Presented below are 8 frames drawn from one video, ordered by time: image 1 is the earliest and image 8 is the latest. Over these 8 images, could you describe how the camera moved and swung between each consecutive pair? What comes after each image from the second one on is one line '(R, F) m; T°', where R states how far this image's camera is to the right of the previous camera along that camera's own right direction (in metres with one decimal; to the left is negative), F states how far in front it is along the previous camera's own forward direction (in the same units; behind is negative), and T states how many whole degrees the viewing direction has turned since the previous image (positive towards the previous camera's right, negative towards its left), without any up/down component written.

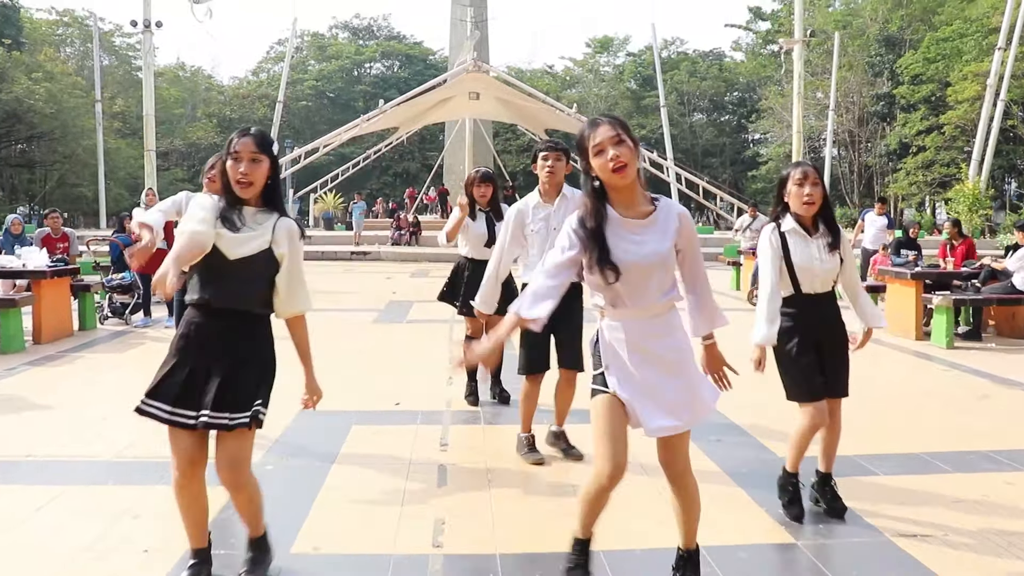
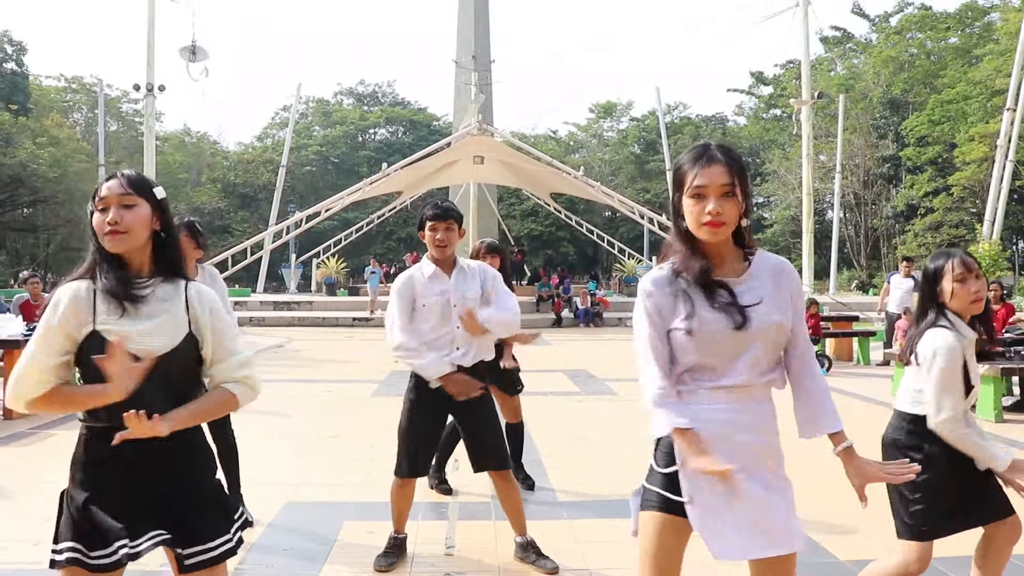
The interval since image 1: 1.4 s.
(0.0, +0.6) m; 0°
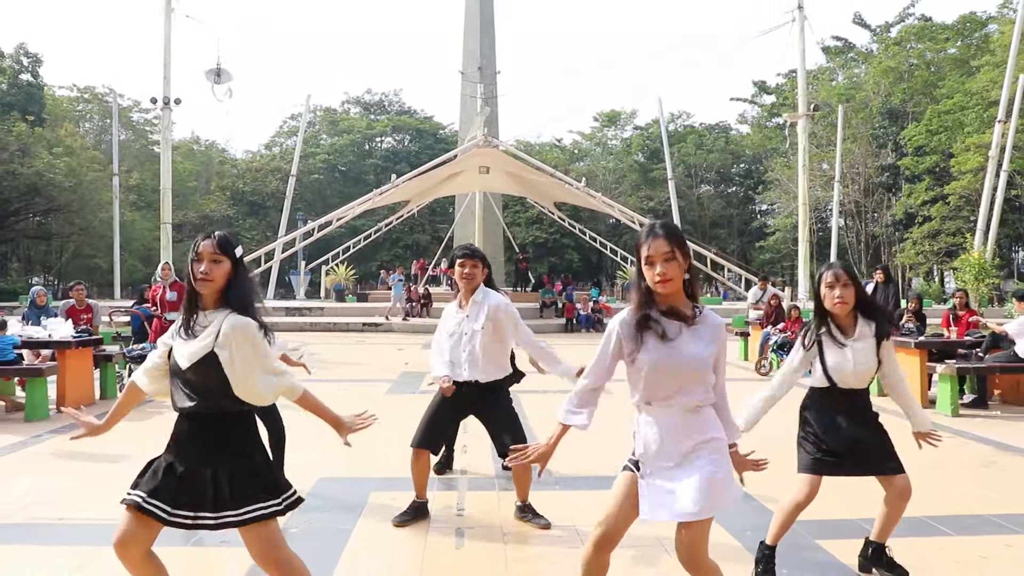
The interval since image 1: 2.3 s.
(0.0, -0.8) m; 0°
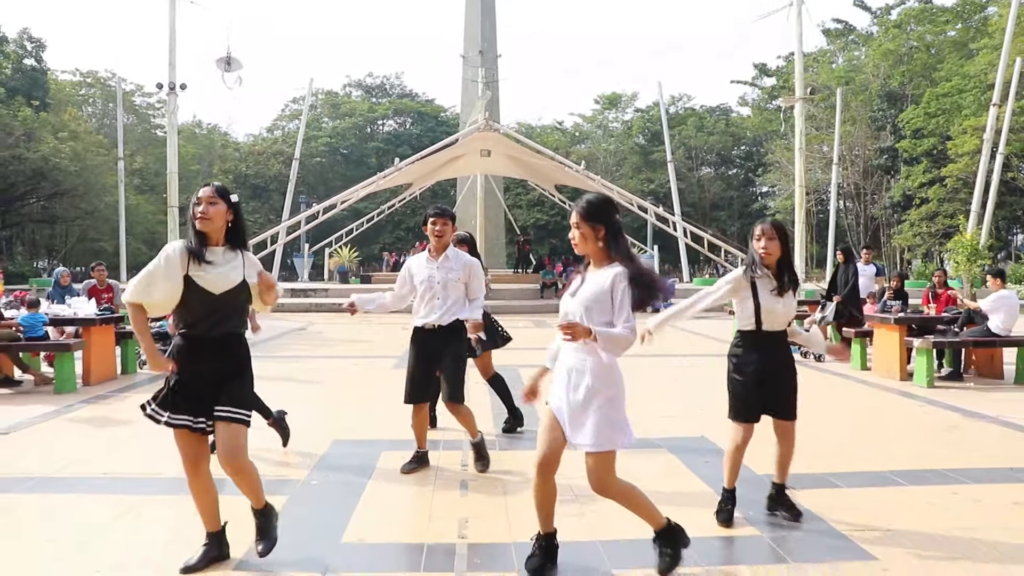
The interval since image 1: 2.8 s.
(0.0, -0.5) m; 0°
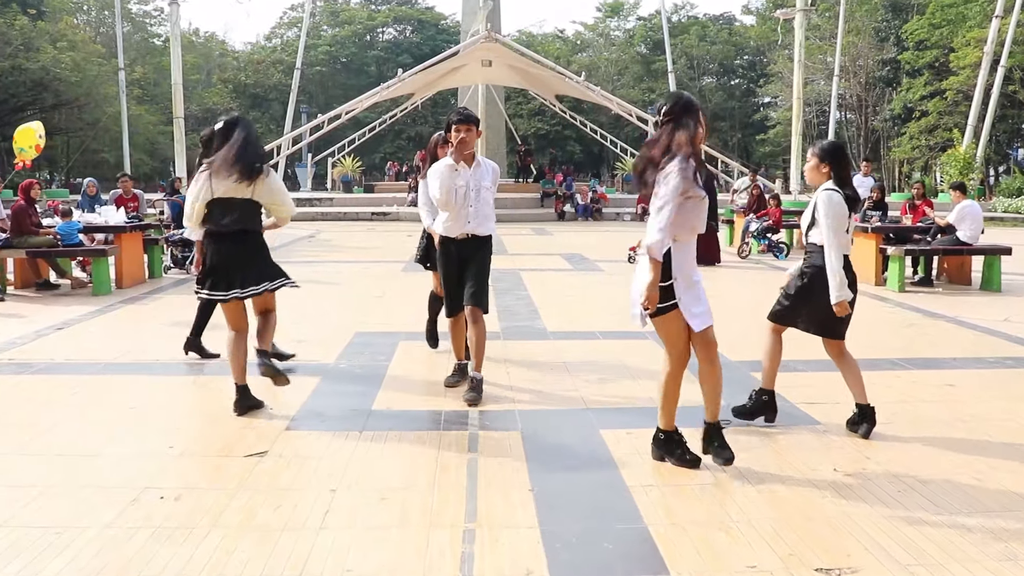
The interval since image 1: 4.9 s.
(0.0, -0.6) m; 0°
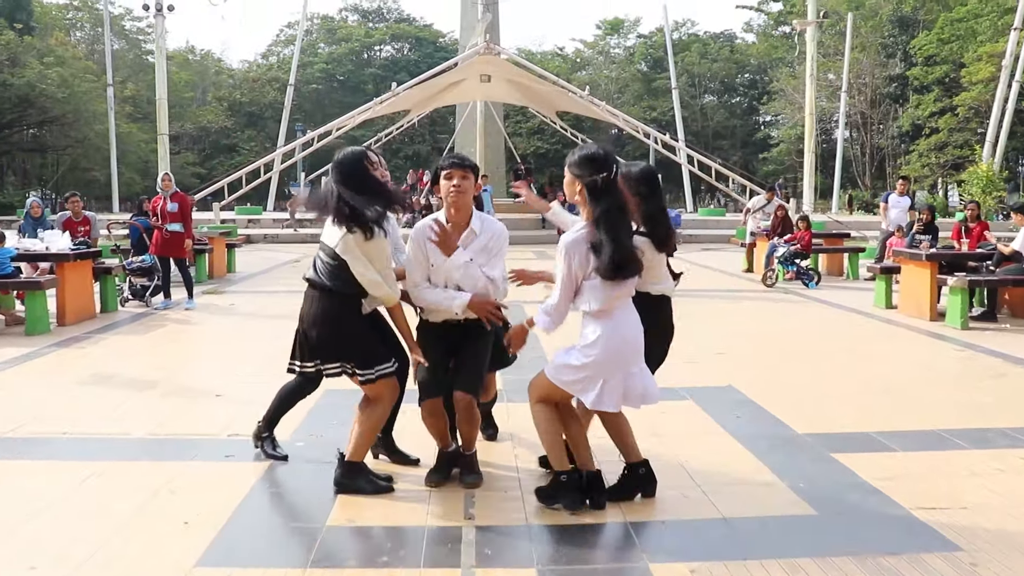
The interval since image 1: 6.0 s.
(0.0, +1.2) m; 0°
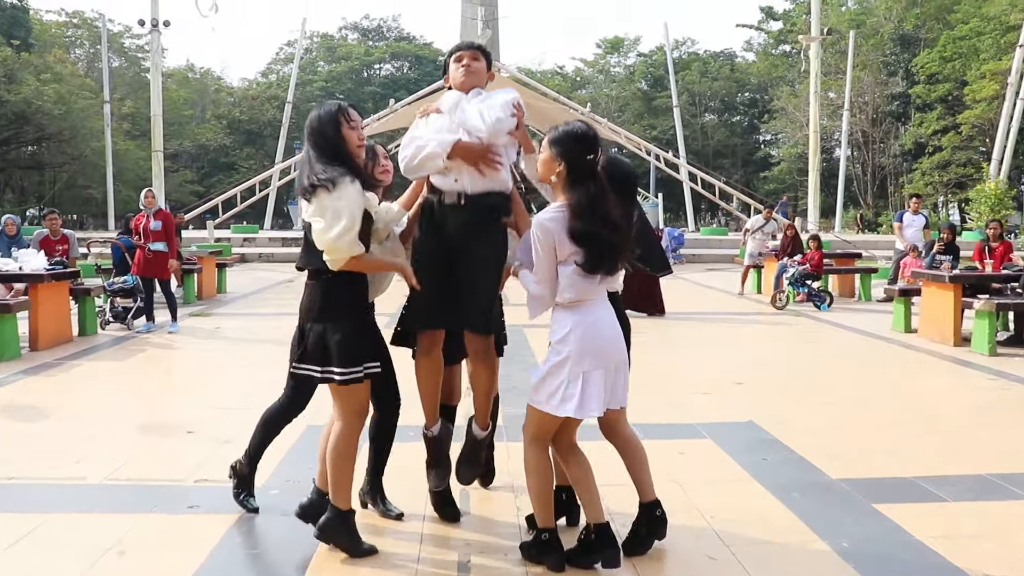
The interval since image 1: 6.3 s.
(0.0, +0.4) m; 0°
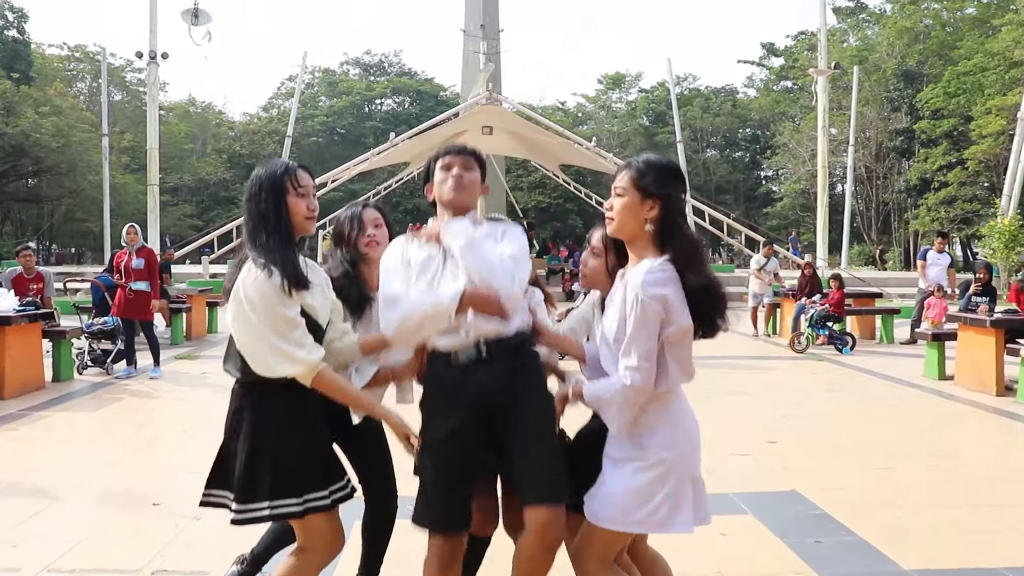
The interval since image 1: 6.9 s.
(-0.1, +0.6) m; 0°
